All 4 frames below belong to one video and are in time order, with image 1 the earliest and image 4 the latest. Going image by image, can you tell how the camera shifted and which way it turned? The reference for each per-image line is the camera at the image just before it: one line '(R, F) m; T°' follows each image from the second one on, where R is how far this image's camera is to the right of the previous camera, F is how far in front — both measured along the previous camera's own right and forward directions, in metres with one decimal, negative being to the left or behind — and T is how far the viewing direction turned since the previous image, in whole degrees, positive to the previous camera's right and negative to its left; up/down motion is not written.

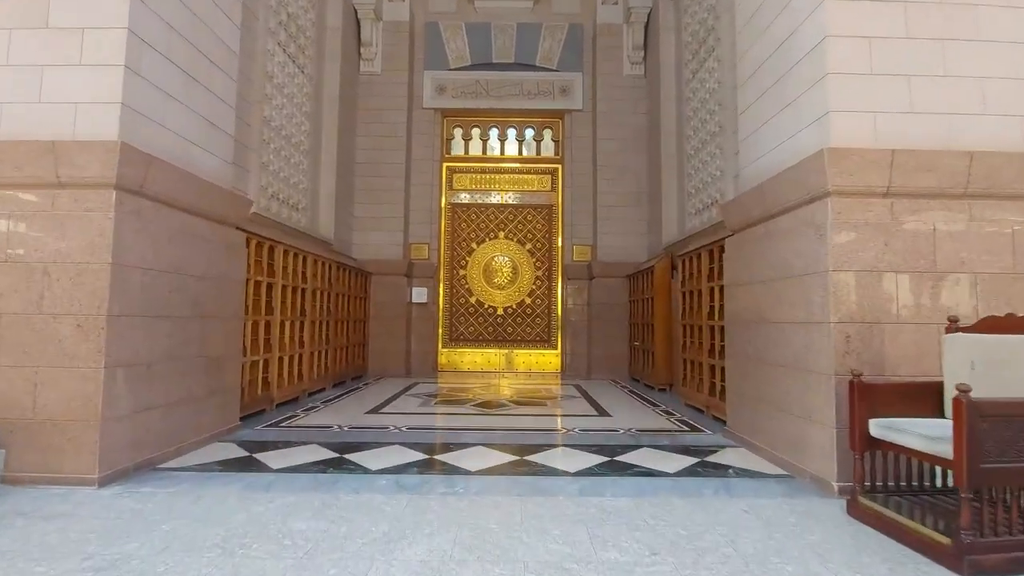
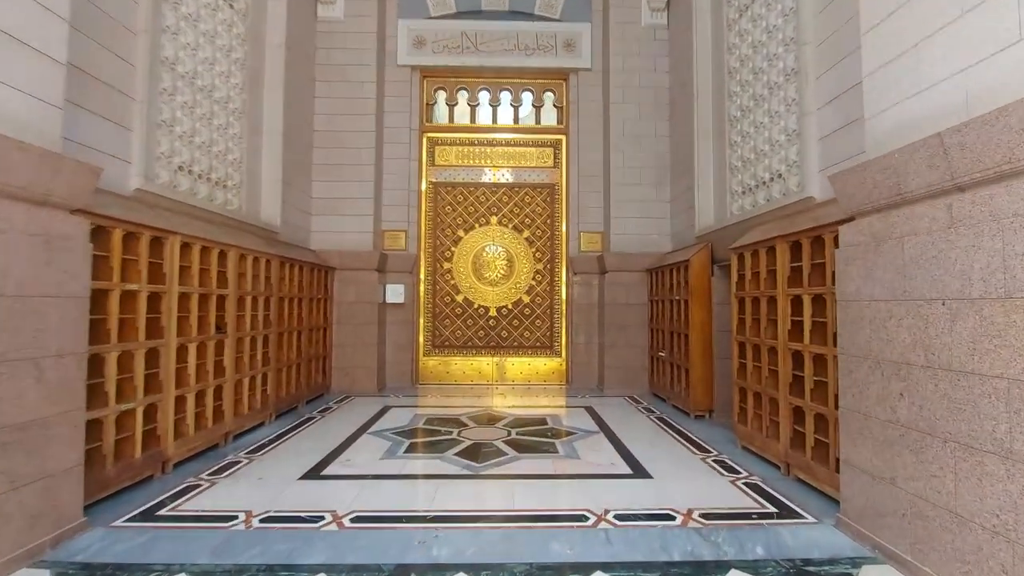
(0.0, +1.1) m; +1°
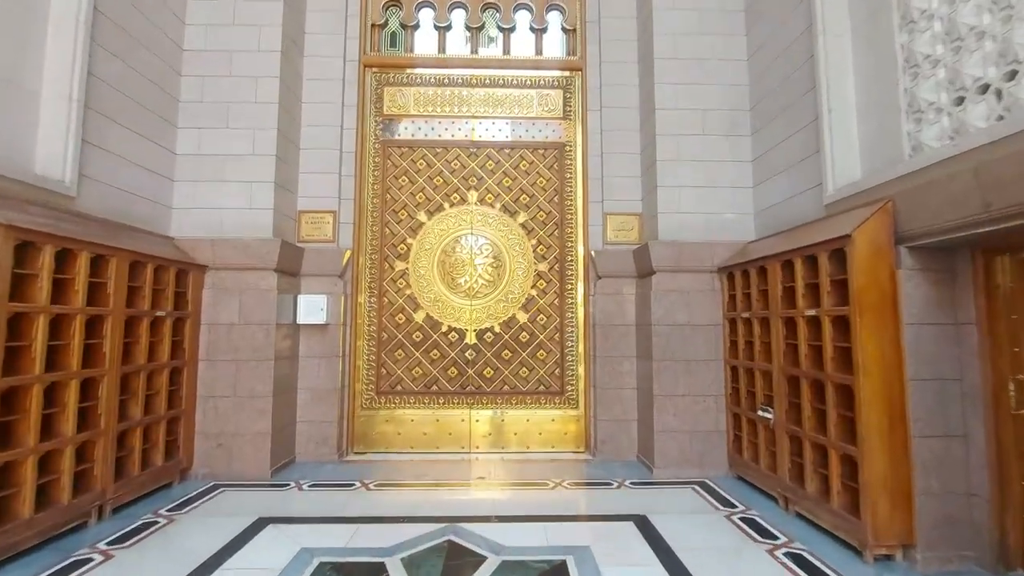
(0.0, +1.9) m; +1°
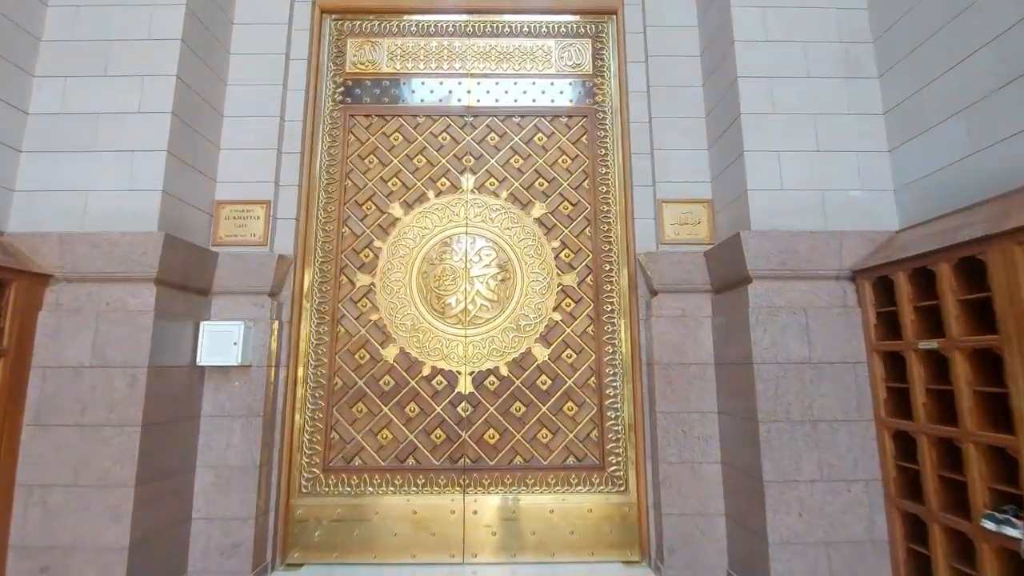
(0.0, +1.1) m; -1°
